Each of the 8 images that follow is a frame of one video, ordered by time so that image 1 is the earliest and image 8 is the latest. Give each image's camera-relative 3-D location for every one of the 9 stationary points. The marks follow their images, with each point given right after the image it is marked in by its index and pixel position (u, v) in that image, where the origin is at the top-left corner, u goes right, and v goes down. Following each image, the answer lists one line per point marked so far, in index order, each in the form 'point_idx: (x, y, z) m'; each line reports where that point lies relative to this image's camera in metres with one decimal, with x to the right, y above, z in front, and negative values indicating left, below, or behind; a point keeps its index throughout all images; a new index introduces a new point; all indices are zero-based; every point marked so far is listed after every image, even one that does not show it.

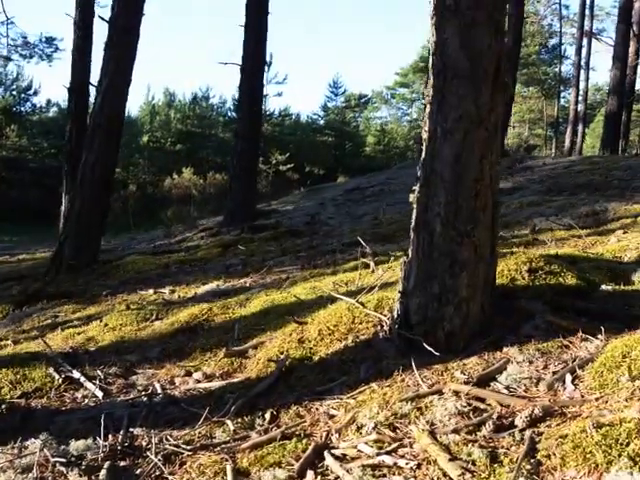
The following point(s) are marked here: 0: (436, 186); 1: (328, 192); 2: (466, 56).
0: (+0.6, +0.3, +3.1) m
1: (+0.1, +0.9, +10.6) m
2: (+0.8, +1.0, +3.0) m
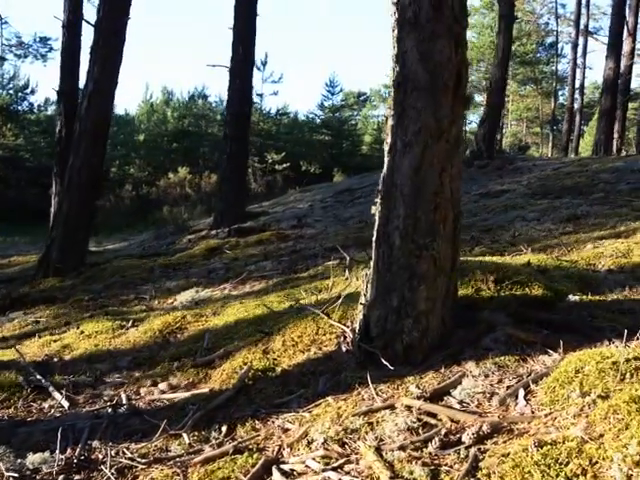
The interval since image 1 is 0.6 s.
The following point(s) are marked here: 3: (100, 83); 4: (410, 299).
0: (+0.4, +0.2, +3.1) m
1: (-0.1, +0.9, +10.6) m
2: (+0.6, +1.0, +3.0) m
3: (-2.7, +2.0, +6.9) m
4: (+0.5, -0.3, +3.0) m
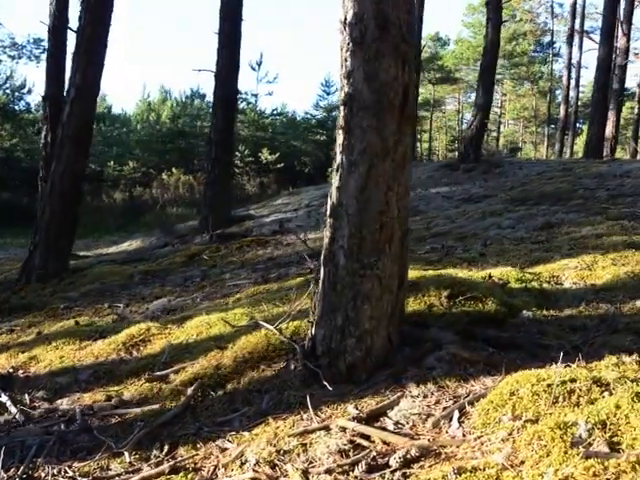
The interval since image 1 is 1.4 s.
0: (+0.1, +0.1, +3.1) m
1: (-0.3, +0.9, +10.6) m
2: (+0.3, +0.8, +3.1) m
3: (-3.0, +1.9, +7.0) m
4: (+0.2, -0.4, +3.0) m
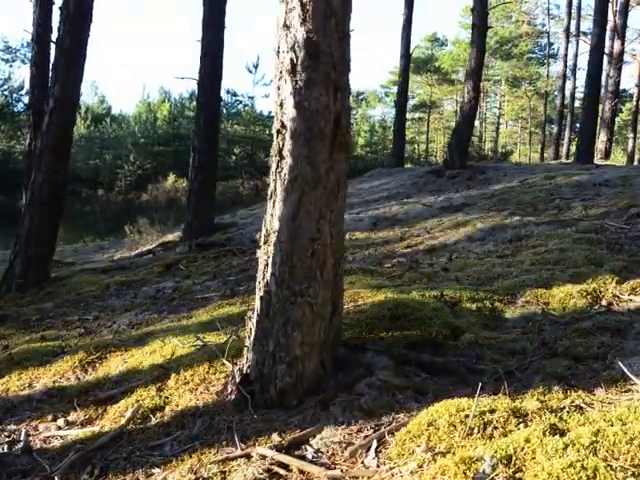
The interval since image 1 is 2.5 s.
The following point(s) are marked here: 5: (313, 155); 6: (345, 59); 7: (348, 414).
0: (-0.3, 0.0, +3.1) m
1: (-0.5, +0.8, +10.6) m
2: (-0.1, +0.7, +3.1) m
3: (-3.3, +1.8, +7.0) m
4: (-0.2, -0.6, +3.1) m
5: (0.0, +0.5, +3.1) m
6: (+0.1, +1.0, +3.2) m
7: (+0.2, -0.9, +2.9) m
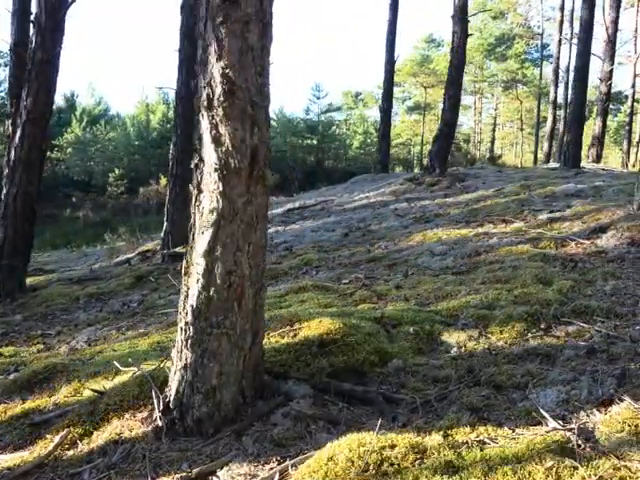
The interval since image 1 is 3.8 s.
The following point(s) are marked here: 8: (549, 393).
0: (-0.7, -0.2, +3.2) m
1: (-0.9, +0.6, +10.7) m
2: (-0.6, +0.5, +3.1) m
3: (-3.7, +1.7, +7.1) m
4: (-0.7, -0.8, +3.1) m
5: (-0.5, +0.3, +3.1) m
6: (-0.3, +0.9, +3.2) m
7: (-0.3, -1.1, +3.0) m
8: (+1.3, -0.9, +3.2) m
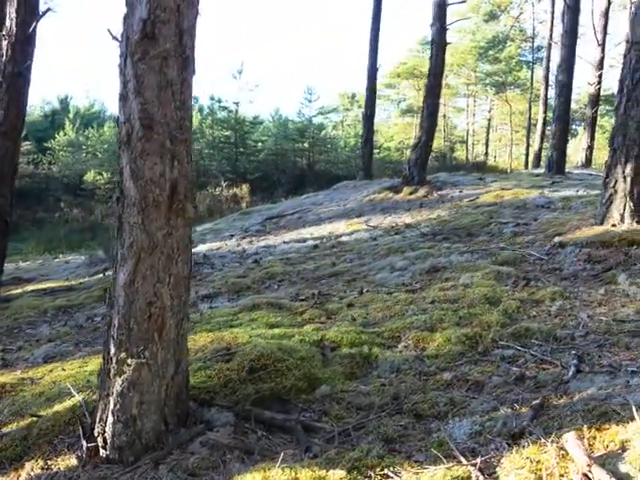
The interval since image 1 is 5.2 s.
0: (-1.2, -0.4, +3.3) m
1: (-1.2, +0.5, +10.7) m
2: (-1.1, +0.3, +3.2) m
3: (-4.1, +1.5, +7.2) m
4: (-1.2, -1.0, +3.2) m
5: (-1.0, +0.1, +3.2) m
6: (-0.8, +0.7, +3.3) m
7: (-0.8, -1.3, +3.1) m
8: (+0.8, -1.1, +3.3) m
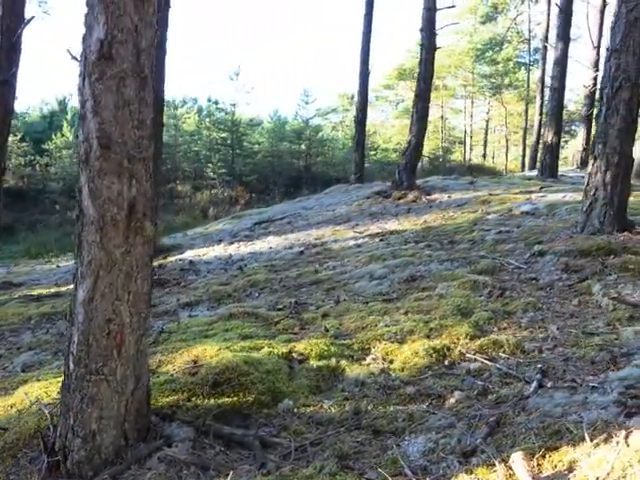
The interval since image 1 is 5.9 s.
0: (-1.5, -0.5, +3.3) m
1: (-1.4, +0.4, +10.8) m
2: (-1.3, +0.2, +3.2) m
3: (-4.4, +1.4, +7.3) m
4: (-1.4, -1.1, +3.3) m
5: (-1.3, 0.0, +3.2) m
6: (-1.1, +0.6, +3.3) m
7: (-1.1, -1.4, +3.1) m
8: (+0.6, -1.2, +3.3) m
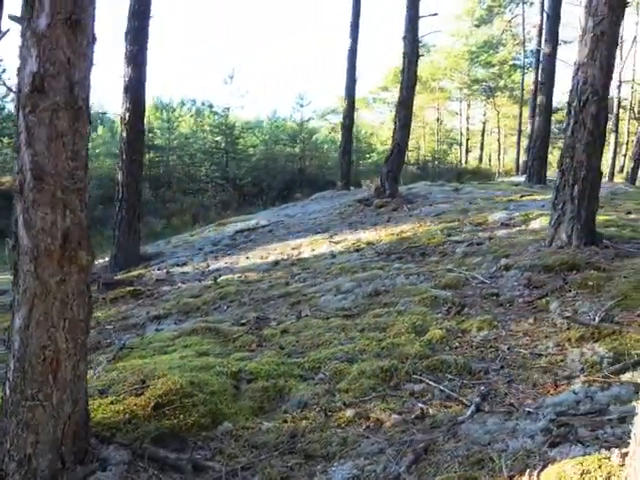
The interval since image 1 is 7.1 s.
0: (-1.9, -0.7, +3.4) m
1: (-1.7, +0.3, +10.9) m
2: (-1.8, 0.0, +3.3) m
3: (-4.7, +1.3, +7.4) m
4: (-1.8, -1.2, +3.3) m
5: (-1.7, -0.2, +3.3) m
6: (-1.5, +0.4, +3.4) m
7: (-1.5, -1.6, +3.2) m
8: (+0.2, -1.4, +3.3) m
